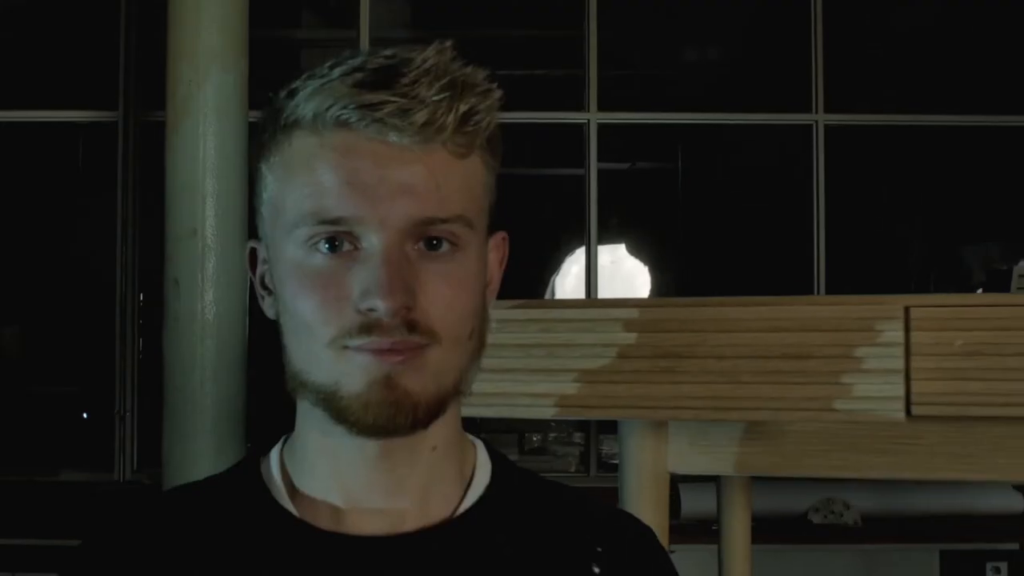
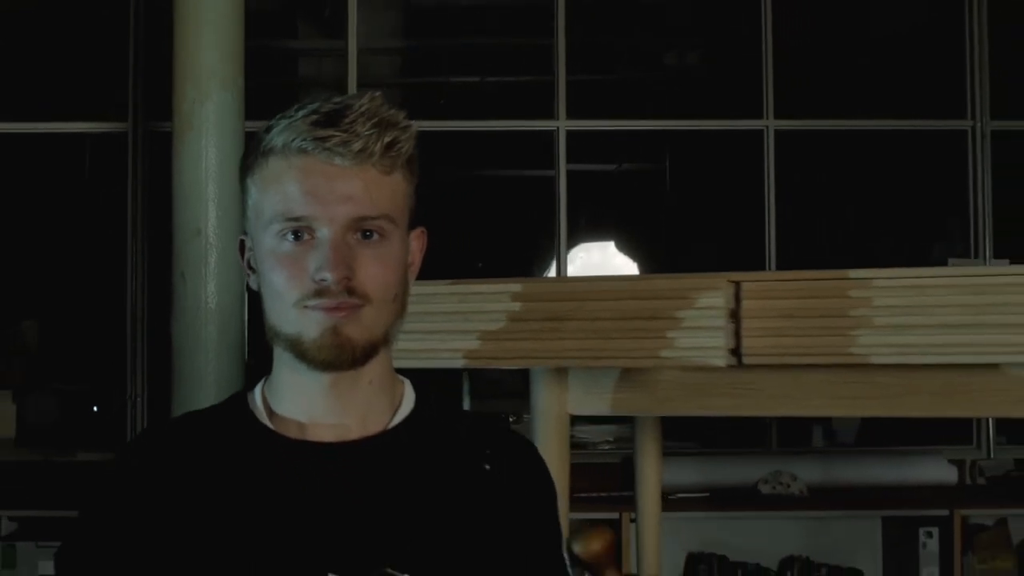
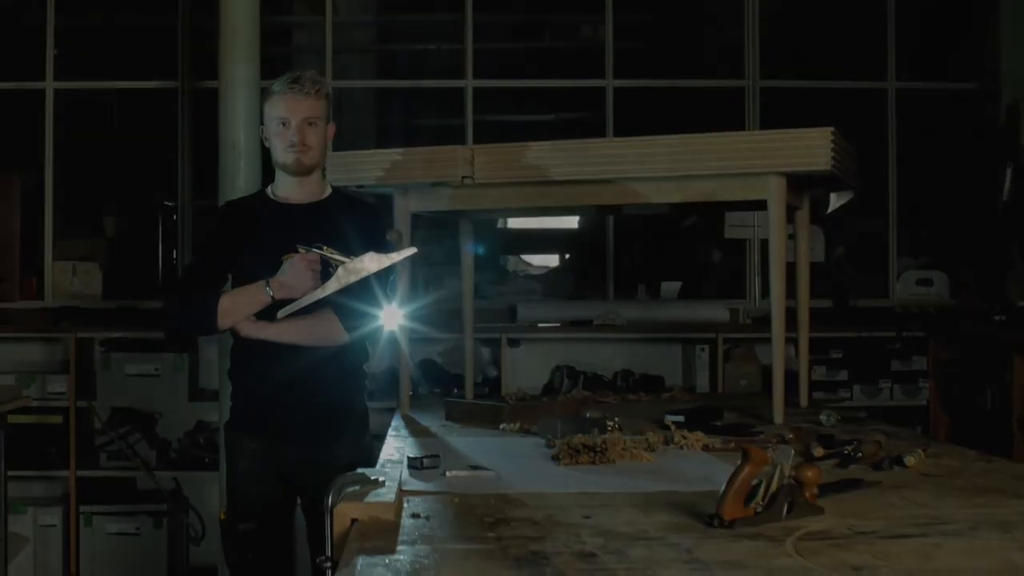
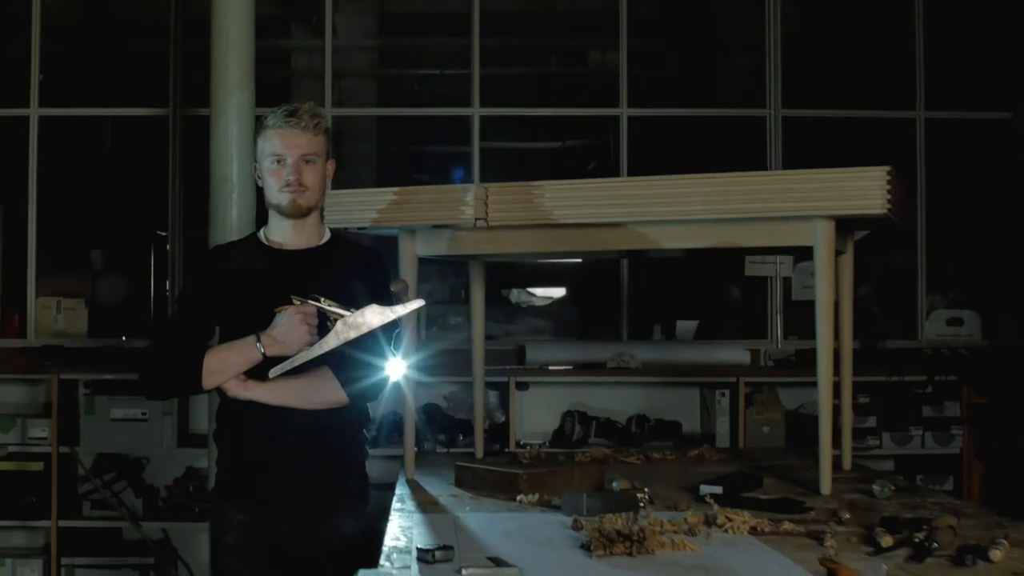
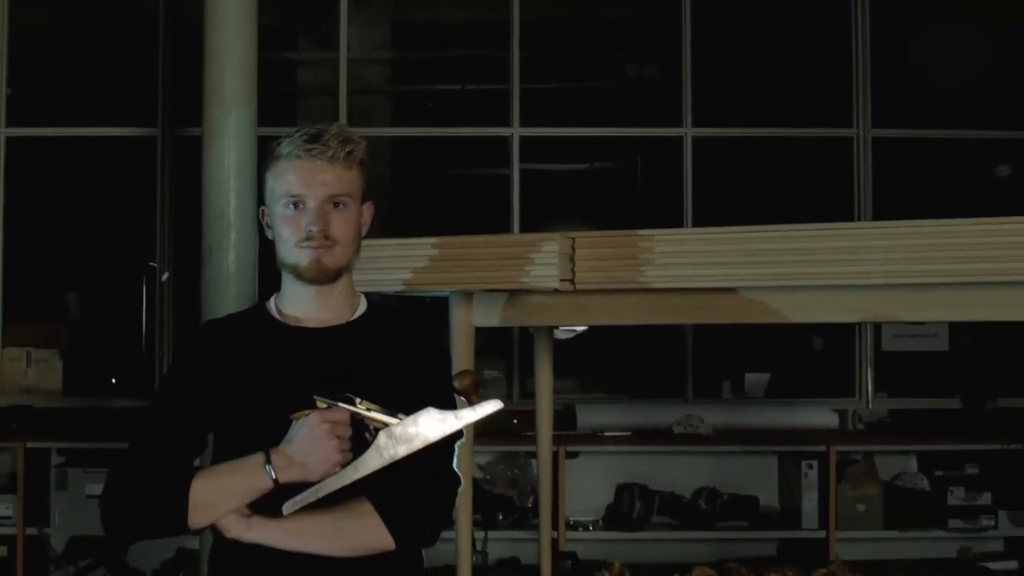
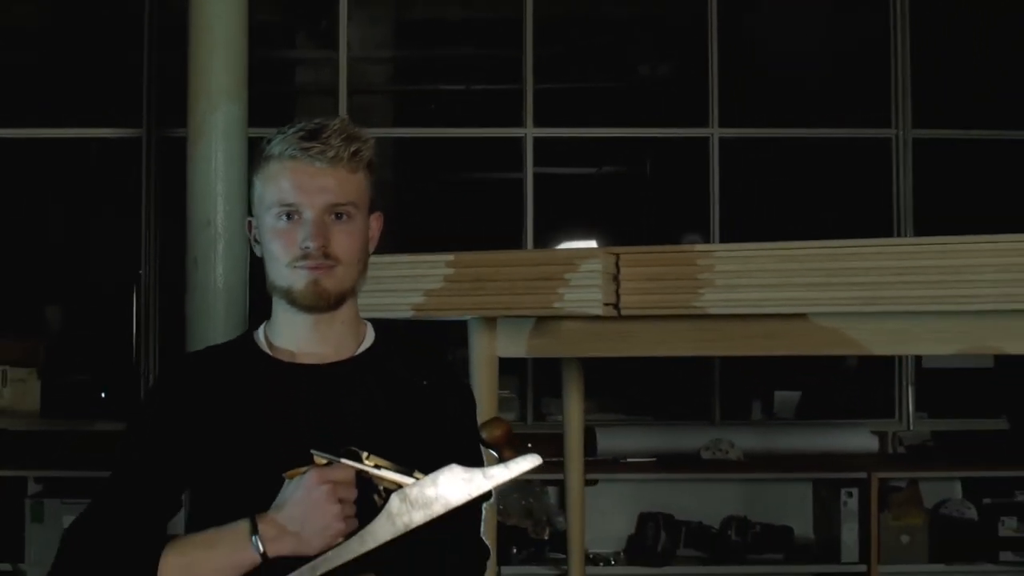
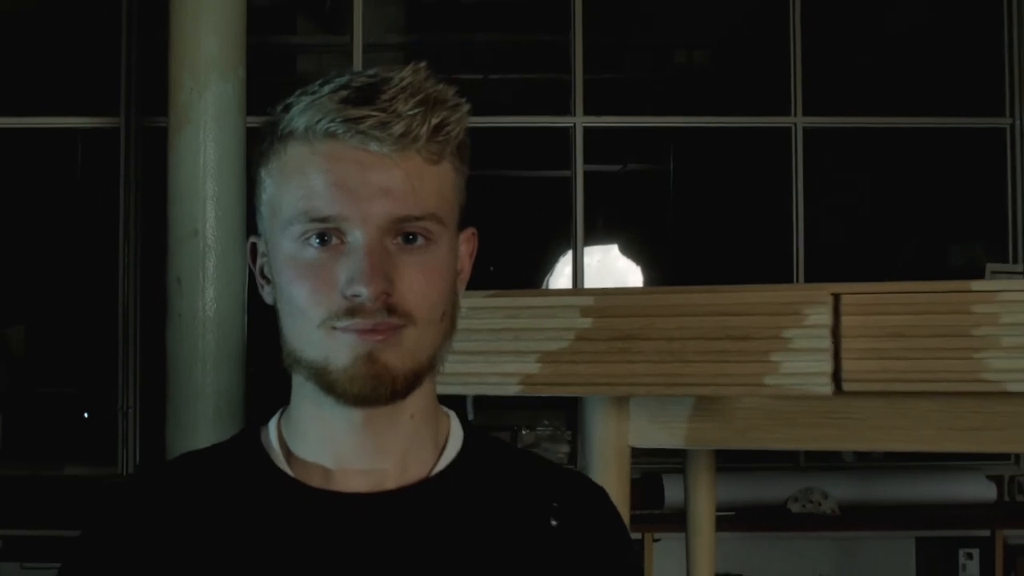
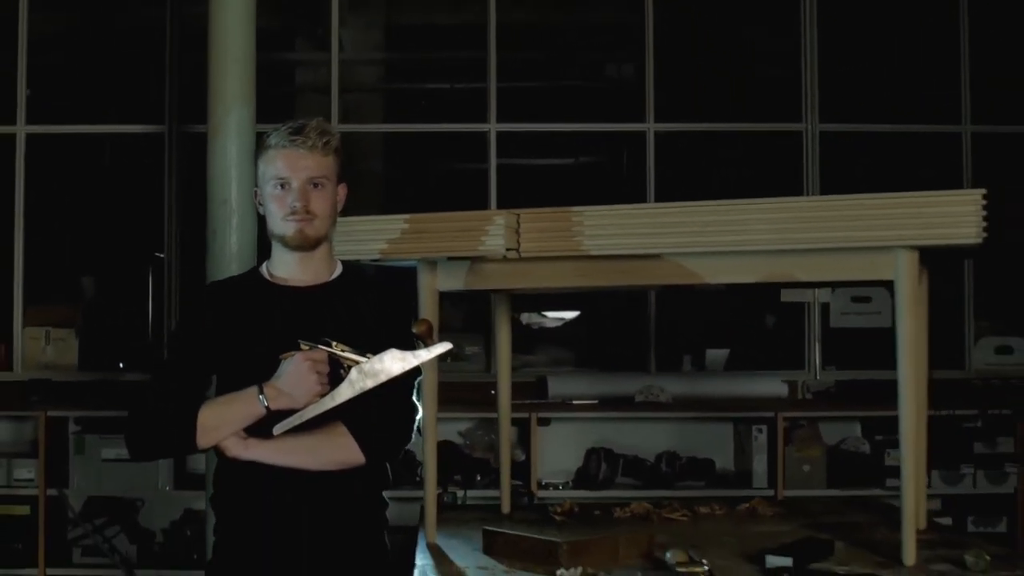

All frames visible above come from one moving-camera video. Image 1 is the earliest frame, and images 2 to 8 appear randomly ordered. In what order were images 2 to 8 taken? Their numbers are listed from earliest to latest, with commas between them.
7, 2, 6, 5, 8, 4, 3
